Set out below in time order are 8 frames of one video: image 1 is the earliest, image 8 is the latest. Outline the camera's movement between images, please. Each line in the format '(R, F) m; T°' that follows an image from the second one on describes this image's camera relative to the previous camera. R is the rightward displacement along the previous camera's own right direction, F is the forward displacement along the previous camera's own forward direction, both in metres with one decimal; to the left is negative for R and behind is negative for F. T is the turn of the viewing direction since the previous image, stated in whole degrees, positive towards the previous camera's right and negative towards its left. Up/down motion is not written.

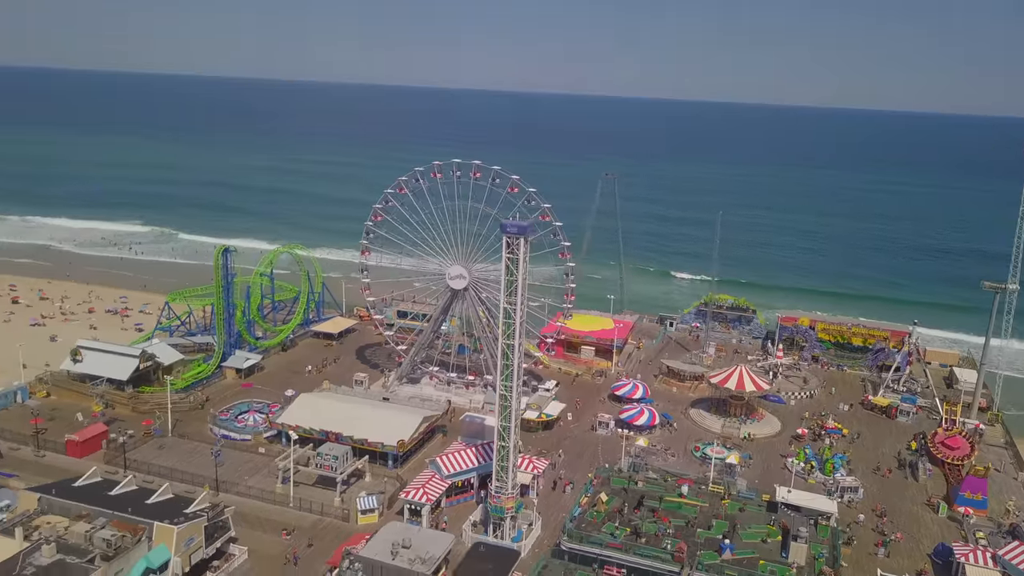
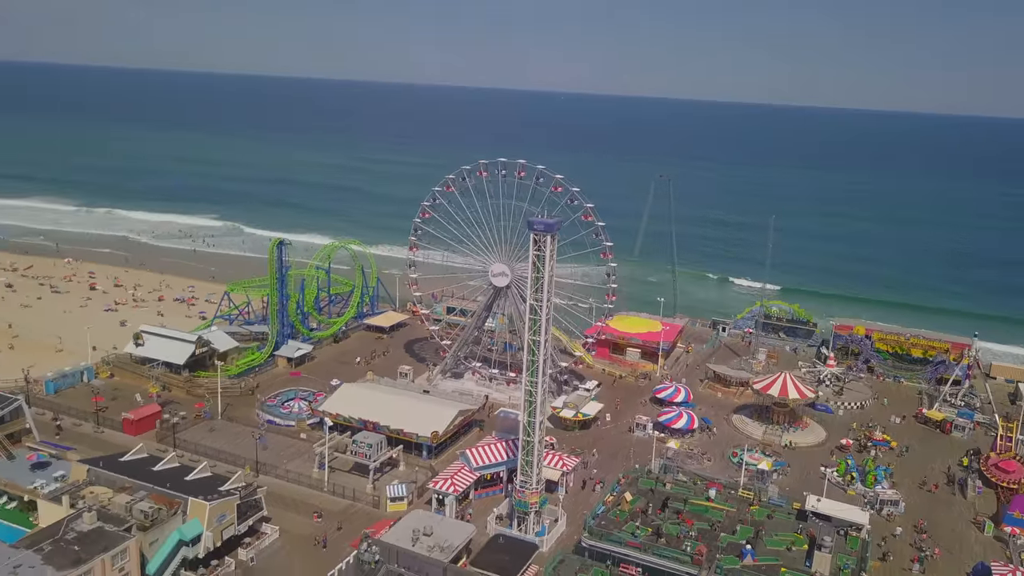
(+1.9, -0.4) m; -5°
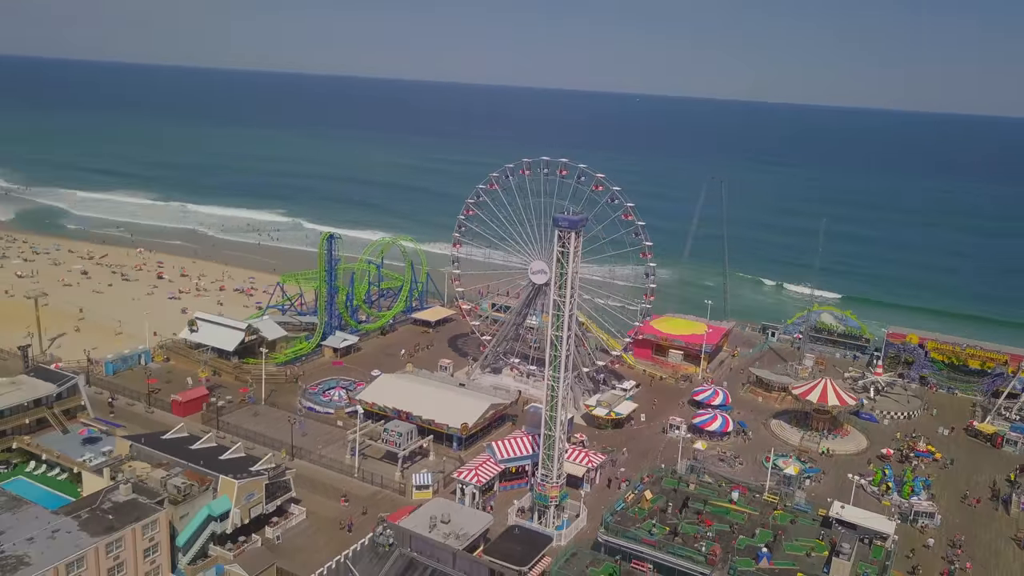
(+2.0, -0.4) m; -5°
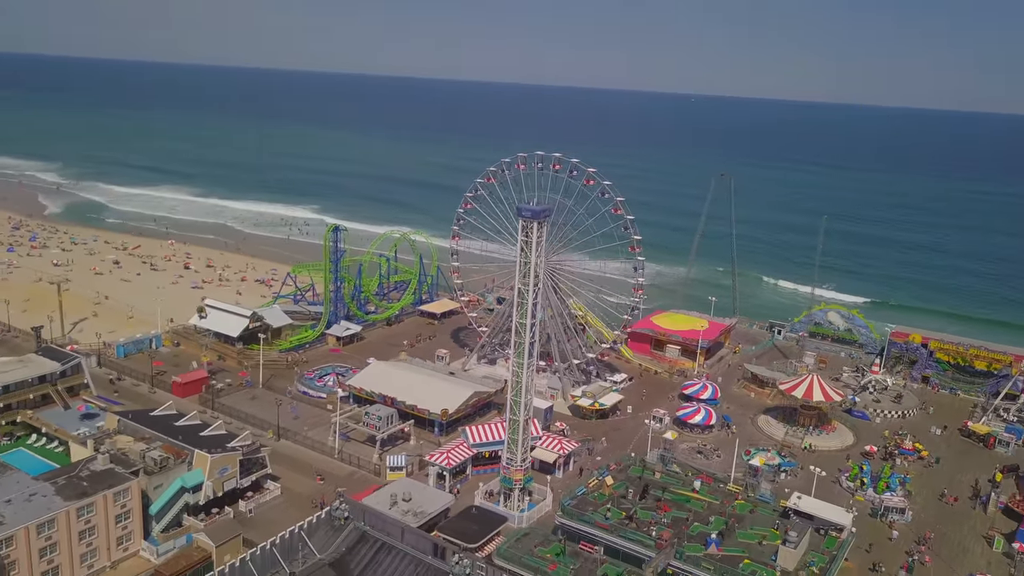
(+3.8, -0.9) m; -4°
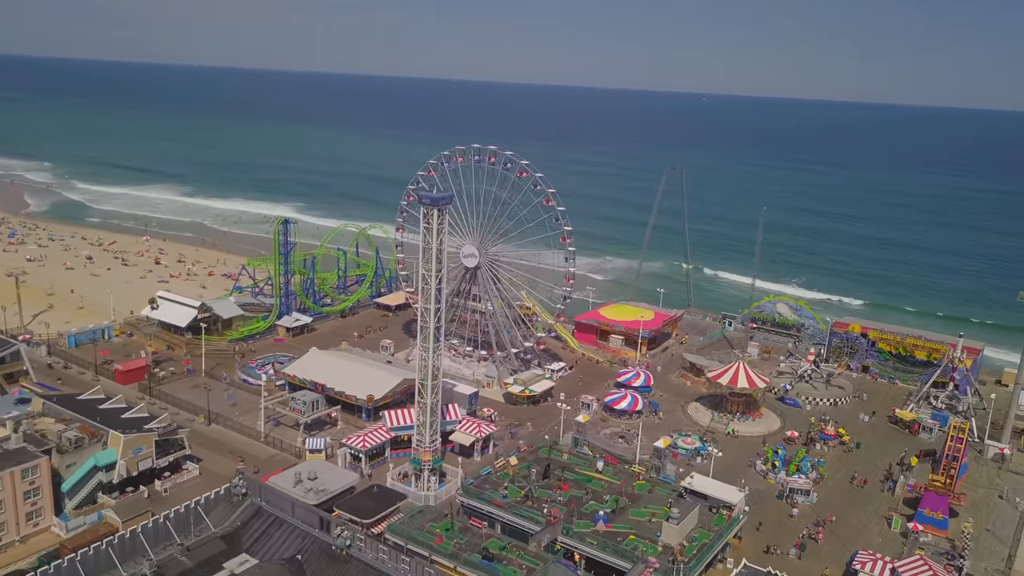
(+4.8, -1.0) m; -1°
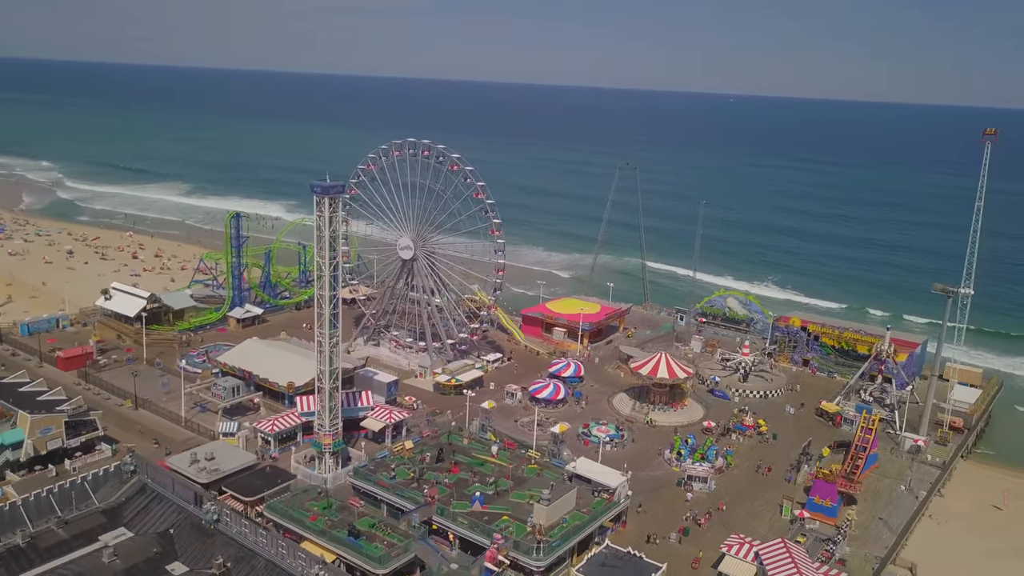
(+6.1, -0.6) m; -2°
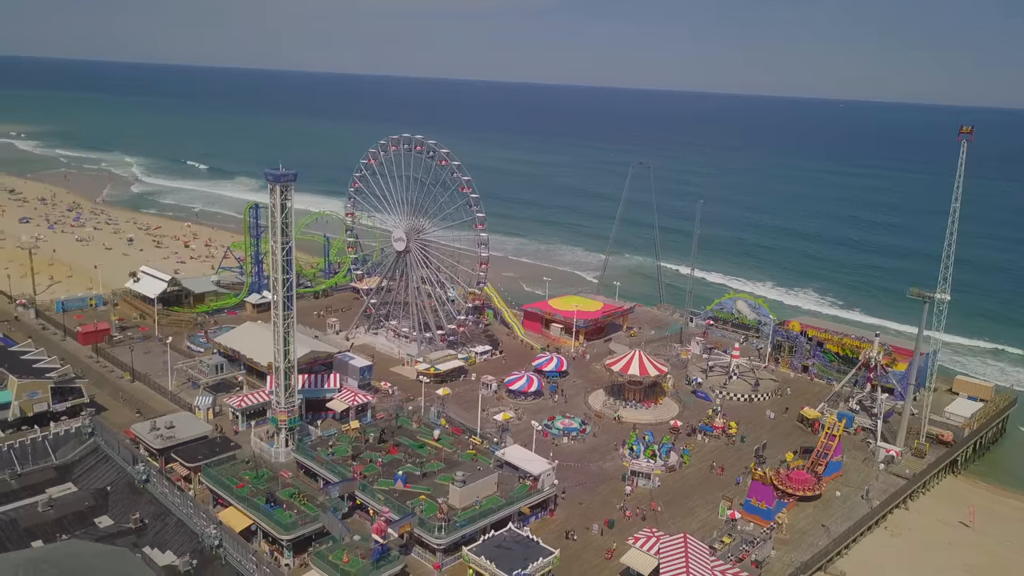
(+7.1, -0.4) m; -7°
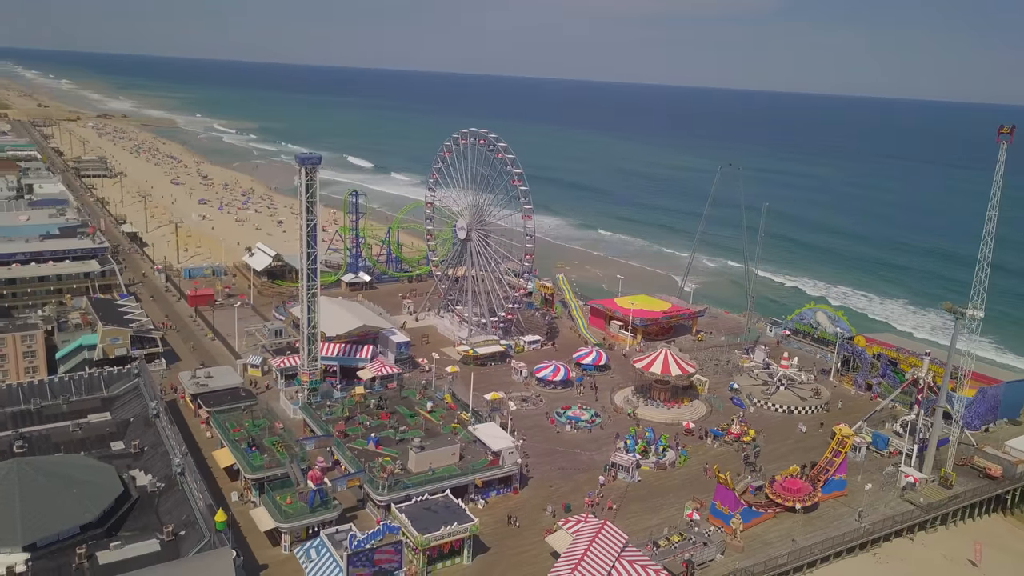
(+9.8, -0.2) m; -14°
